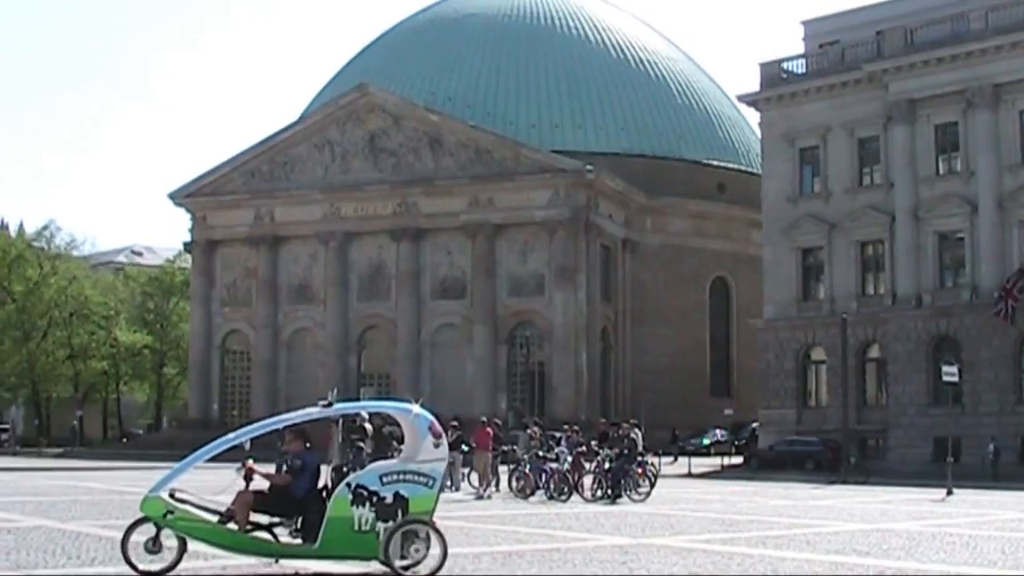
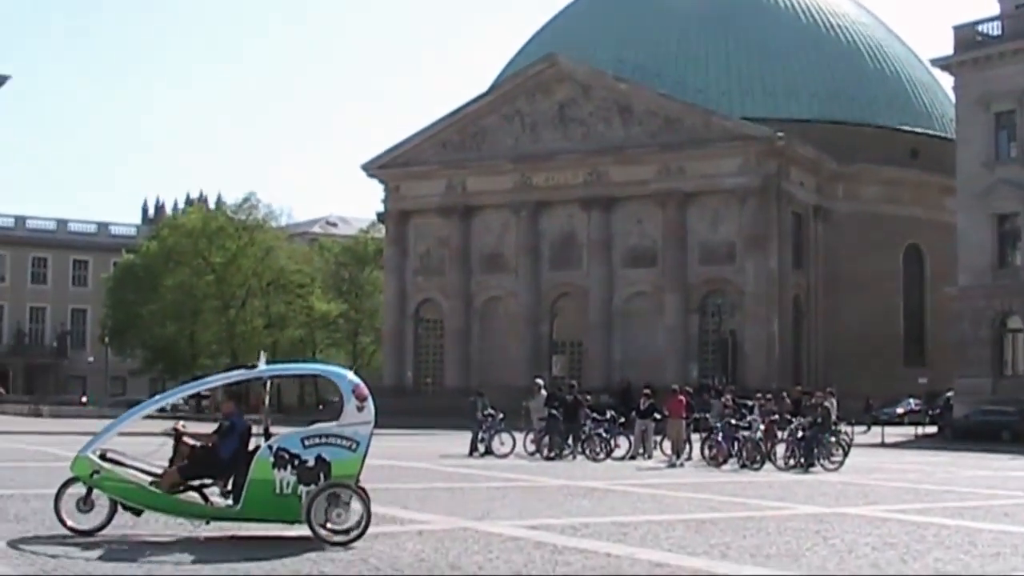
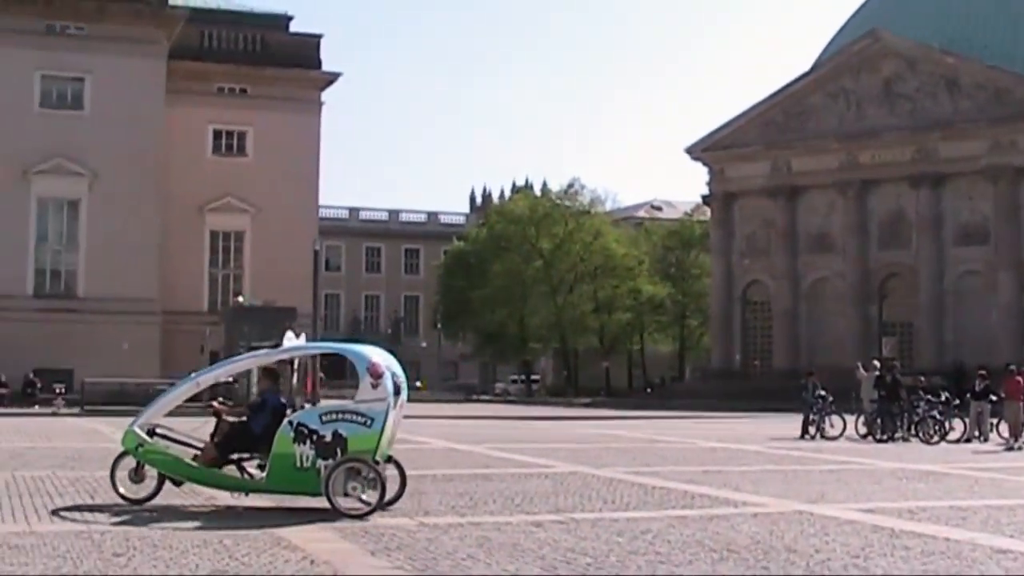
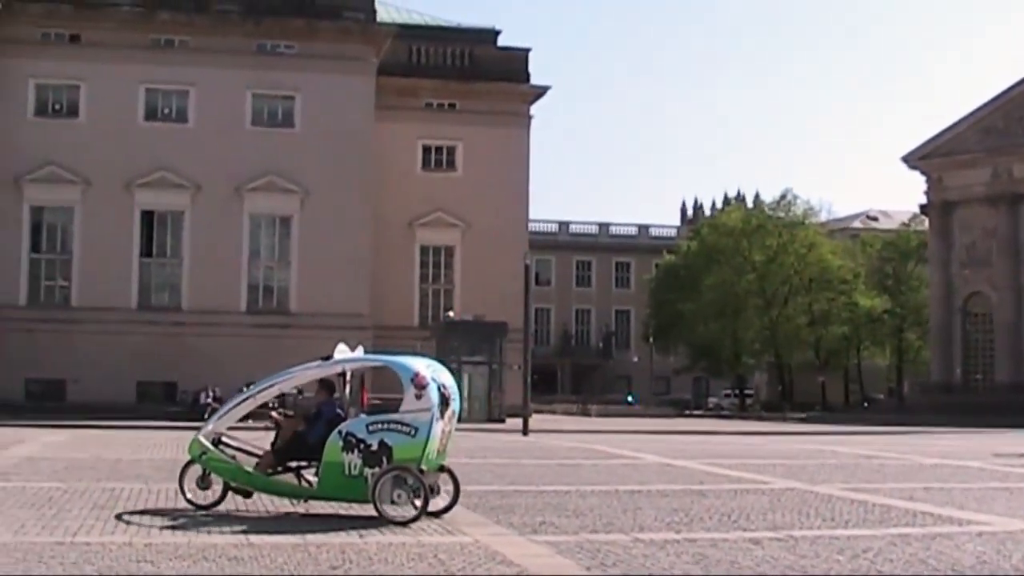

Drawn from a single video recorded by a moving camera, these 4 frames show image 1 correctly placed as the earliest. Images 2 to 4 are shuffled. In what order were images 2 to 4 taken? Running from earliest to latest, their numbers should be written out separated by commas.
2, 3, 4
